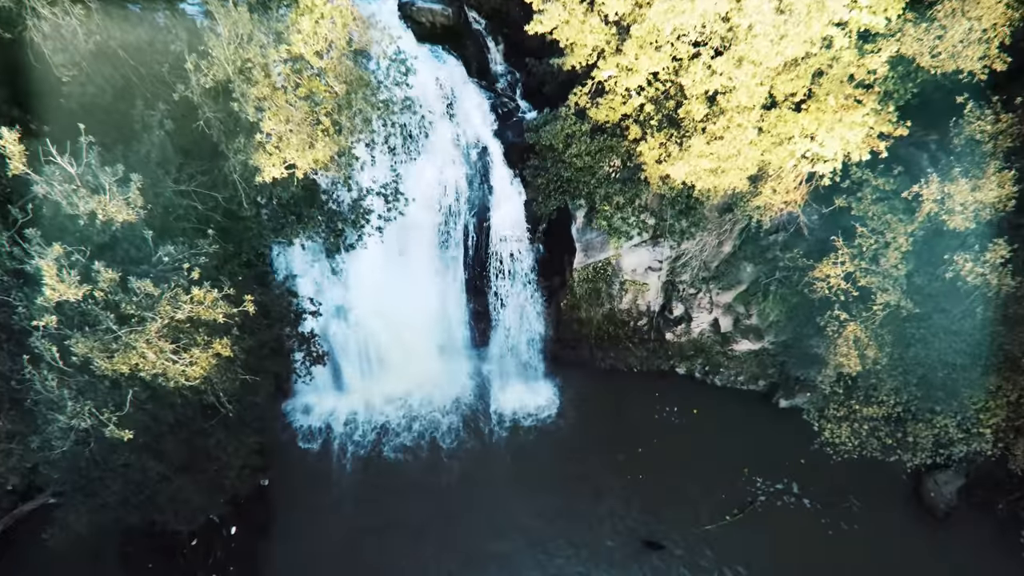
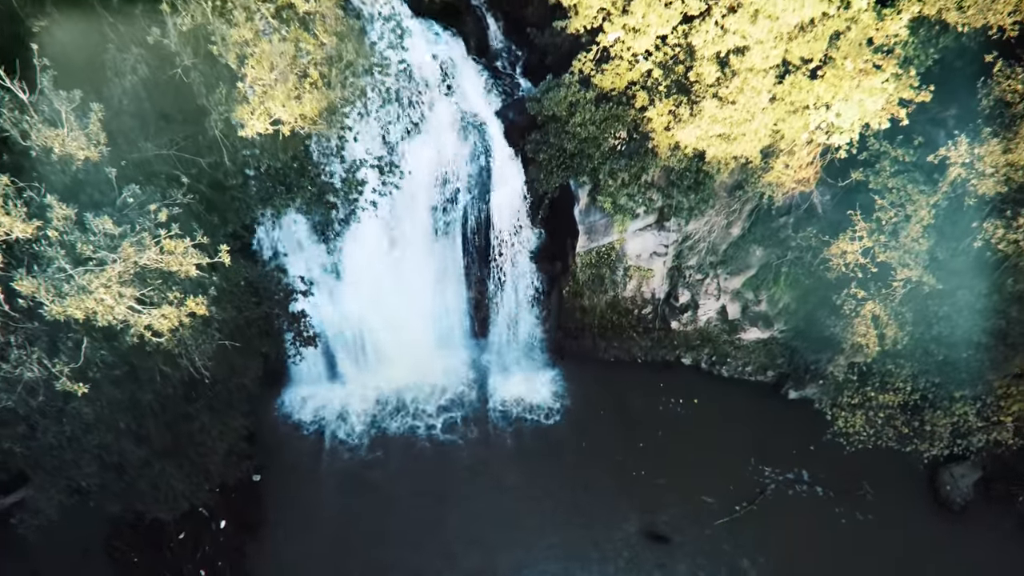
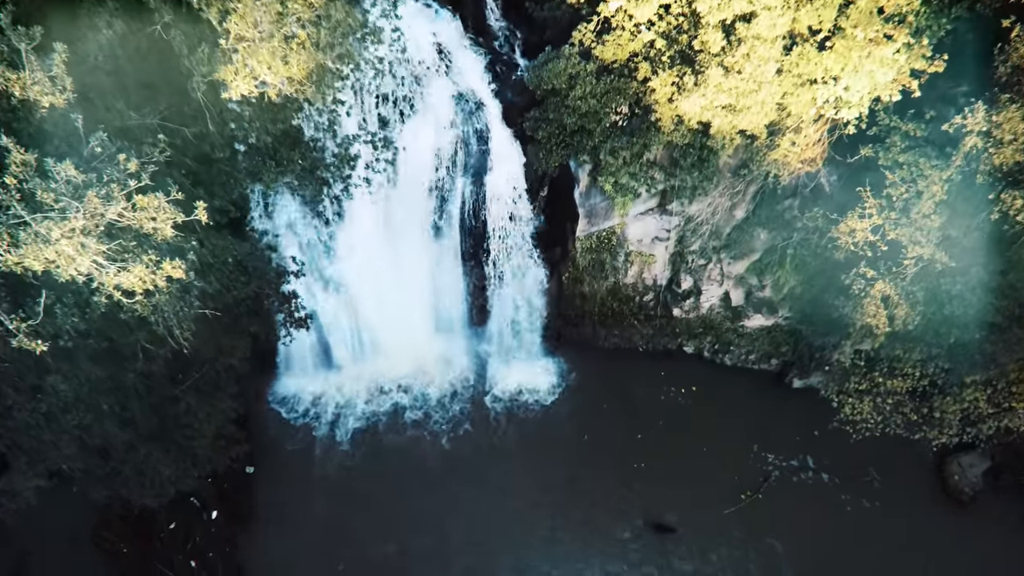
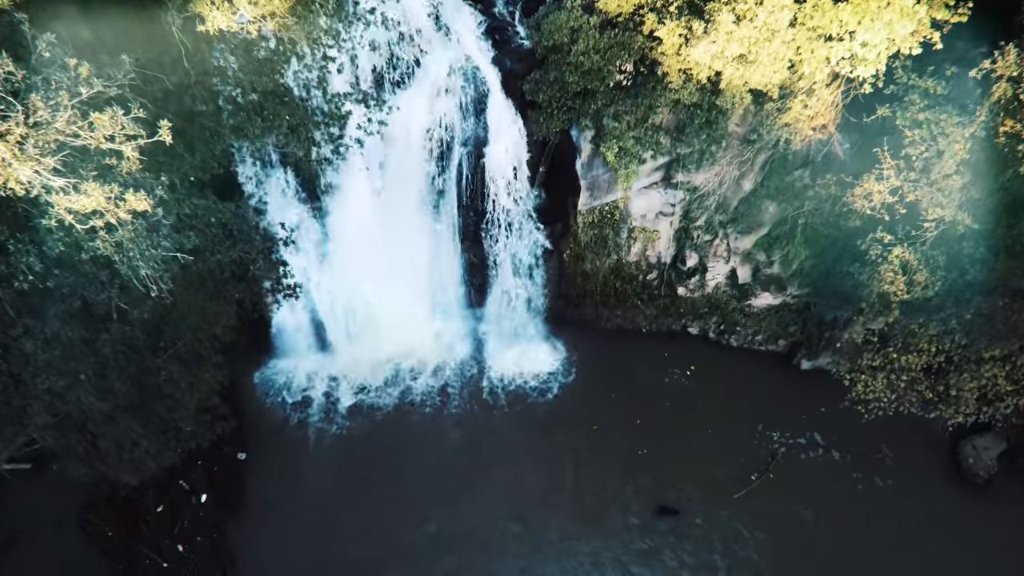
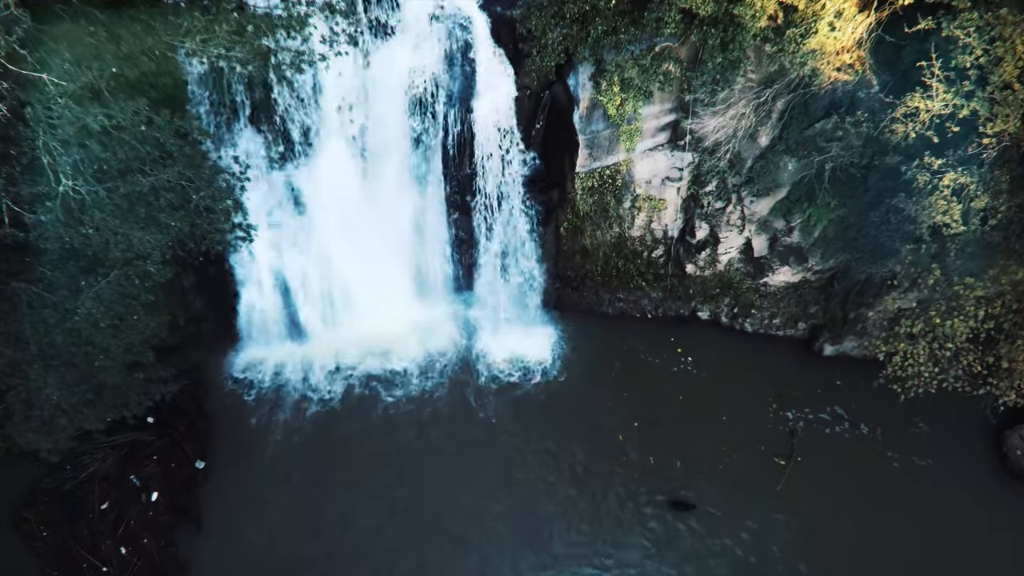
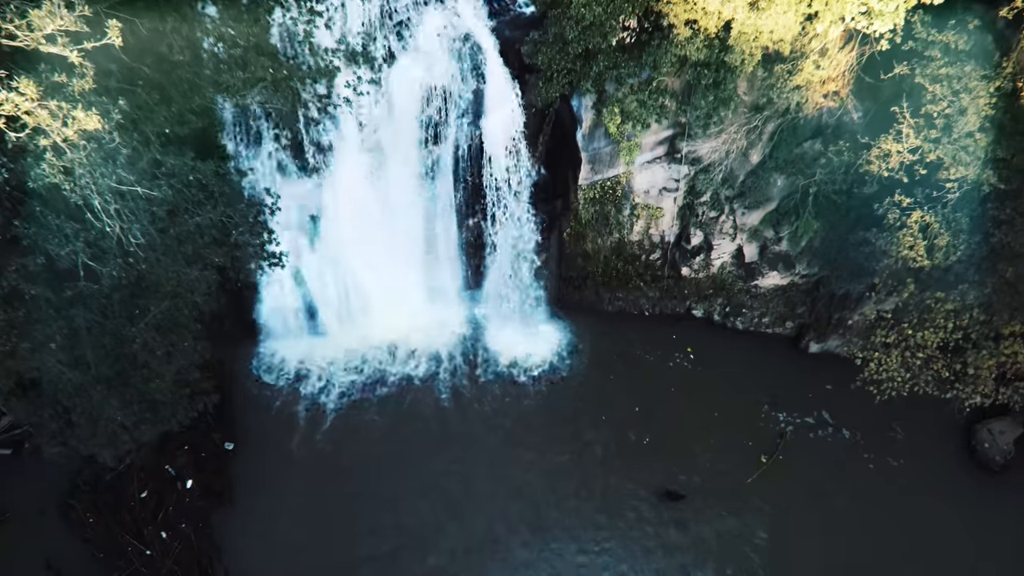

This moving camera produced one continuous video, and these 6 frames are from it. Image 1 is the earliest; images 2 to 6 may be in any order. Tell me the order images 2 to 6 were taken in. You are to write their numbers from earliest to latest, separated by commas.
2, 3, 4, 6, 5
